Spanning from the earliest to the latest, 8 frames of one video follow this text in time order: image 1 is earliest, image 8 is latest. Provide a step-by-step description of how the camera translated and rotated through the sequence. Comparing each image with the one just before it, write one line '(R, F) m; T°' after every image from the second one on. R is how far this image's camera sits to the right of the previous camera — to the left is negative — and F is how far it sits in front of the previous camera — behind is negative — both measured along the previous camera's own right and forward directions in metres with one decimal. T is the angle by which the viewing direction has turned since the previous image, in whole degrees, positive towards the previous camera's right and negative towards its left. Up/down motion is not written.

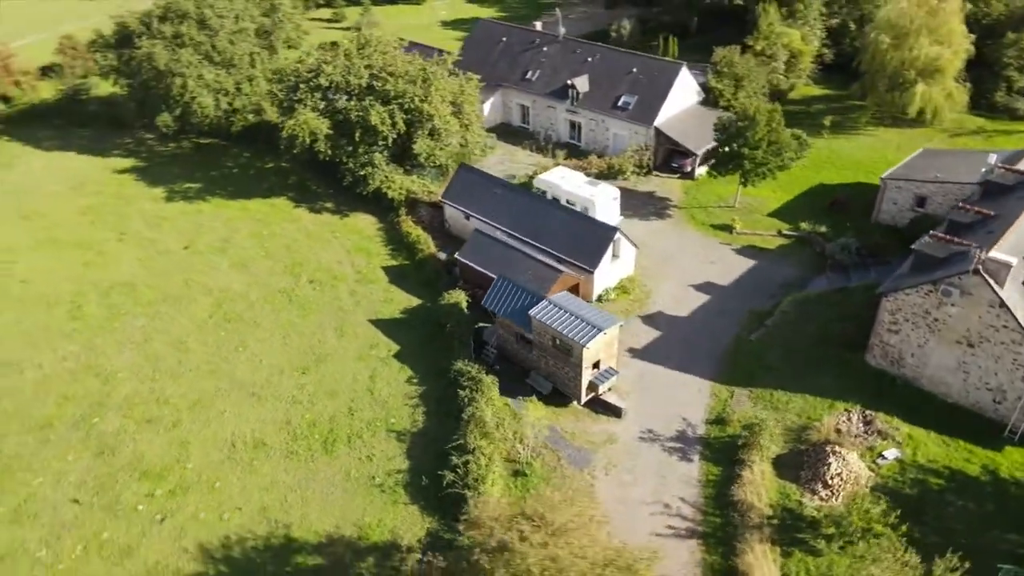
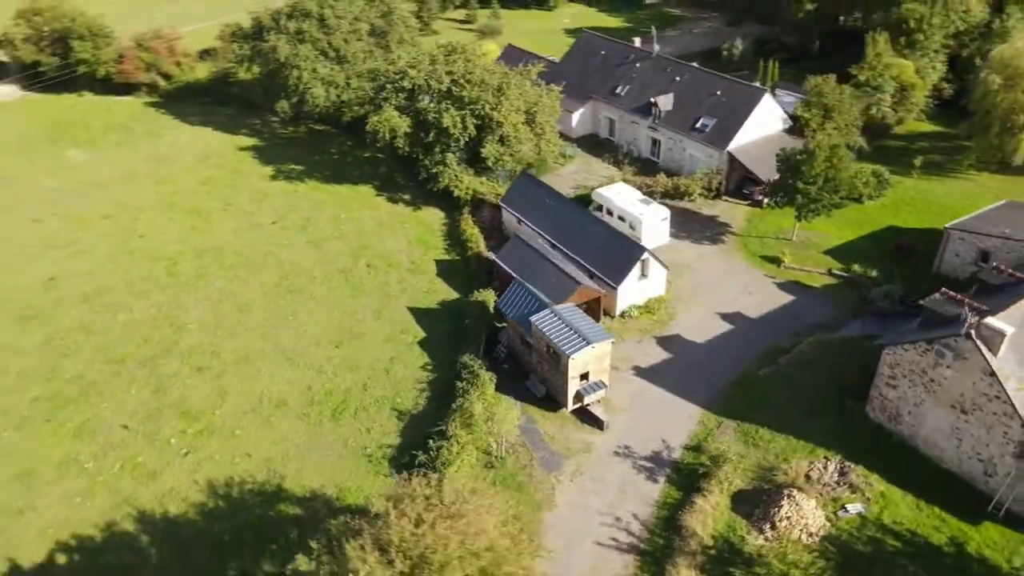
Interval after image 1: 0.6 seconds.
(+5.0, -1.2) m; -11°
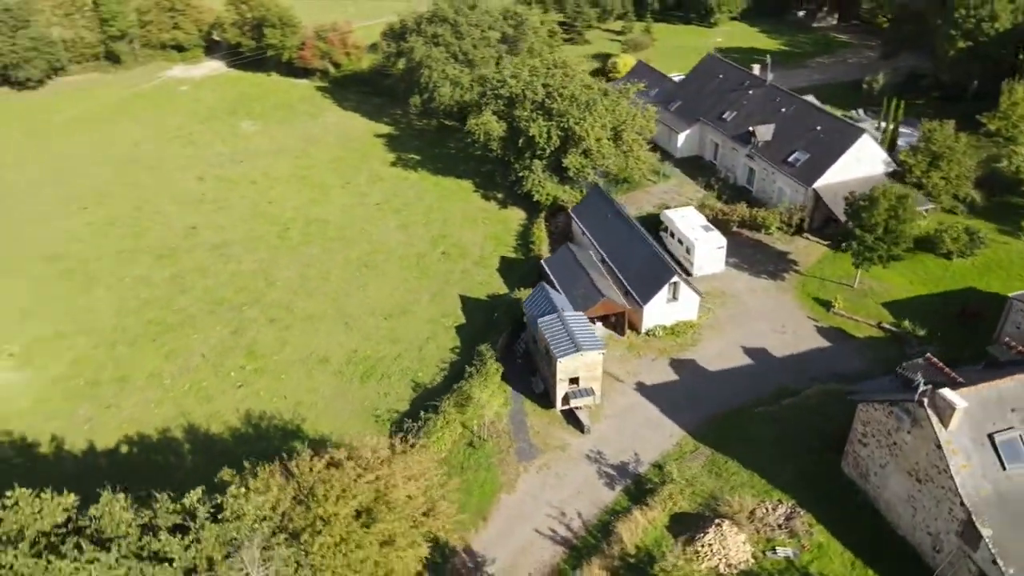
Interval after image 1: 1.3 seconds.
(+6.4, -1.8) m; -13°
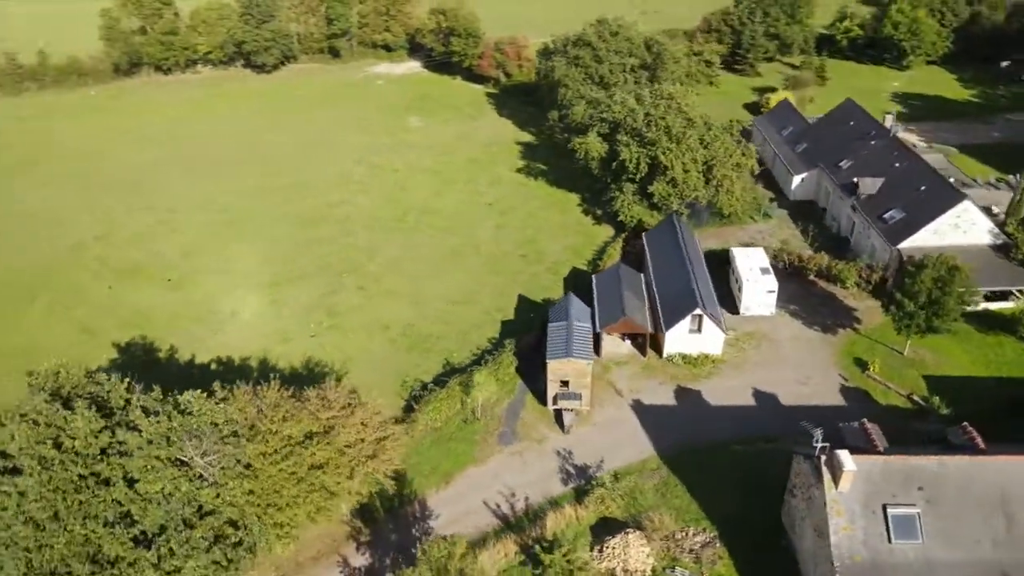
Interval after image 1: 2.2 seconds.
(+8.2, -2.3) m; -16°
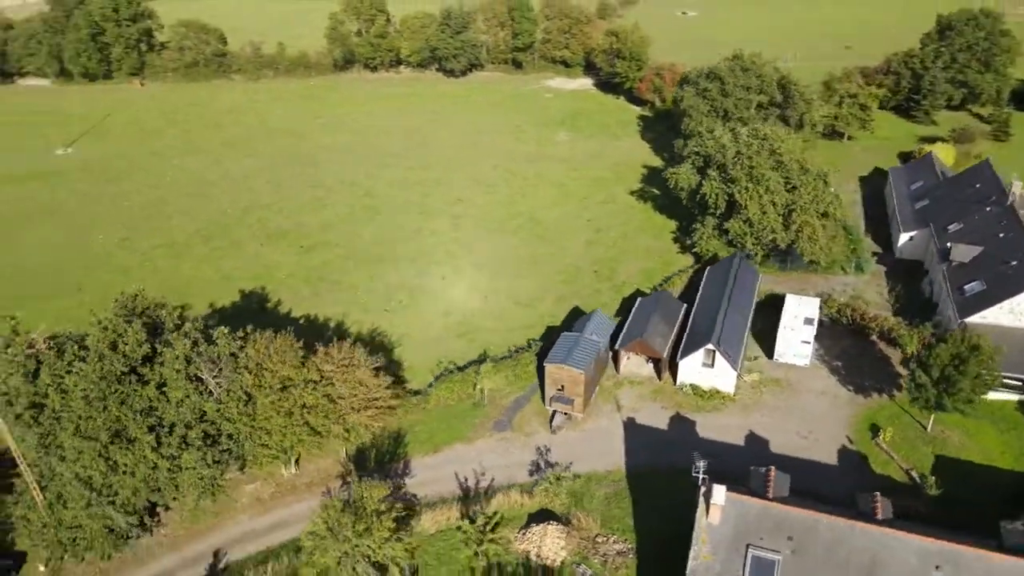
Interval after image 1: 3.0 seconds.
(+8.7, -2.3) m; -16°
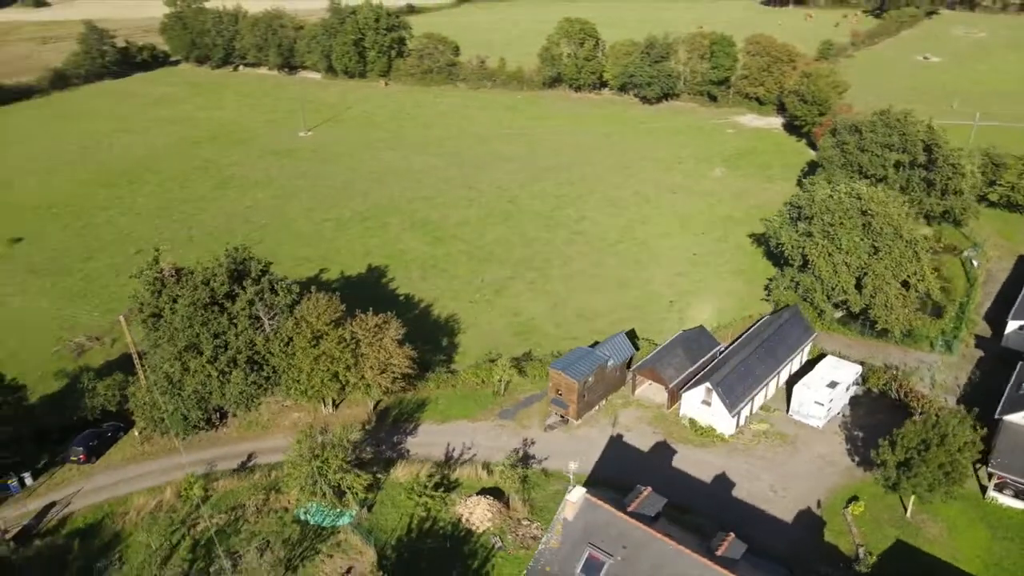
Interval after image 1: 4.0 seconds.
(+11.0, -2.7) m; -18°
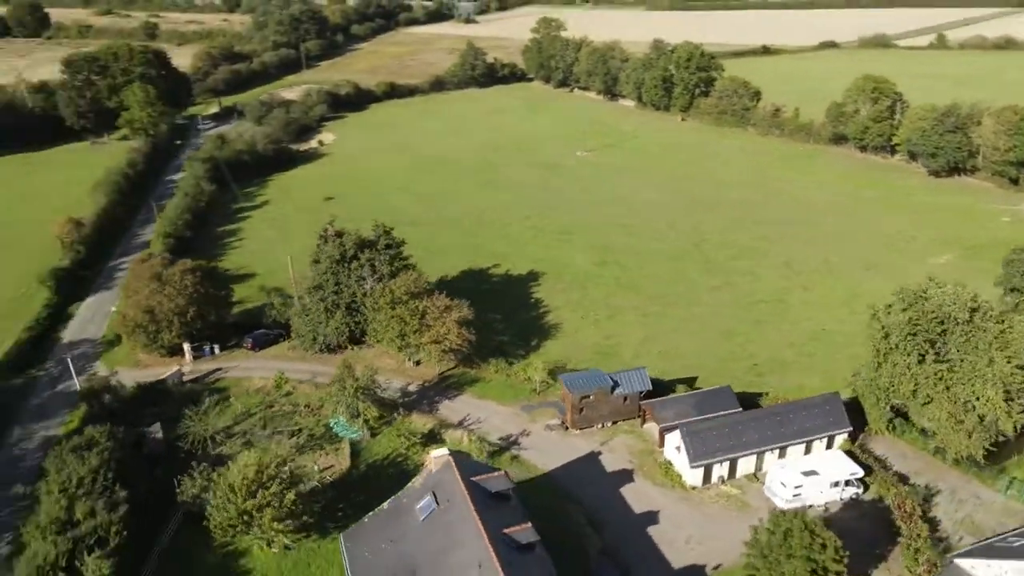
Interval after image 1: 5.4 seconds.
(+17.9, -2.5) m; -27°
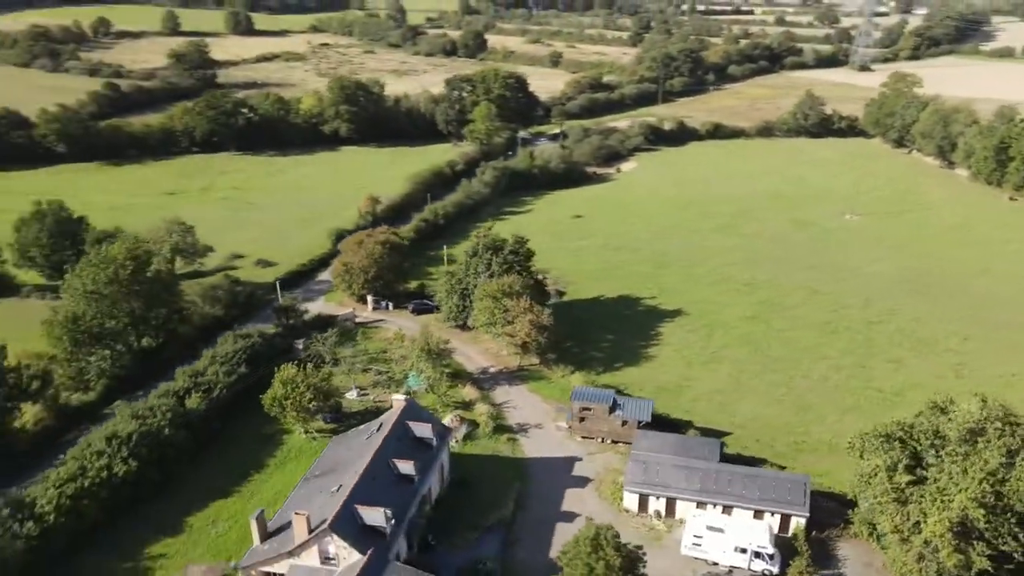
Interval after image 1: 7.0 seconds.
(+21.4, -2.3) m; -29°
